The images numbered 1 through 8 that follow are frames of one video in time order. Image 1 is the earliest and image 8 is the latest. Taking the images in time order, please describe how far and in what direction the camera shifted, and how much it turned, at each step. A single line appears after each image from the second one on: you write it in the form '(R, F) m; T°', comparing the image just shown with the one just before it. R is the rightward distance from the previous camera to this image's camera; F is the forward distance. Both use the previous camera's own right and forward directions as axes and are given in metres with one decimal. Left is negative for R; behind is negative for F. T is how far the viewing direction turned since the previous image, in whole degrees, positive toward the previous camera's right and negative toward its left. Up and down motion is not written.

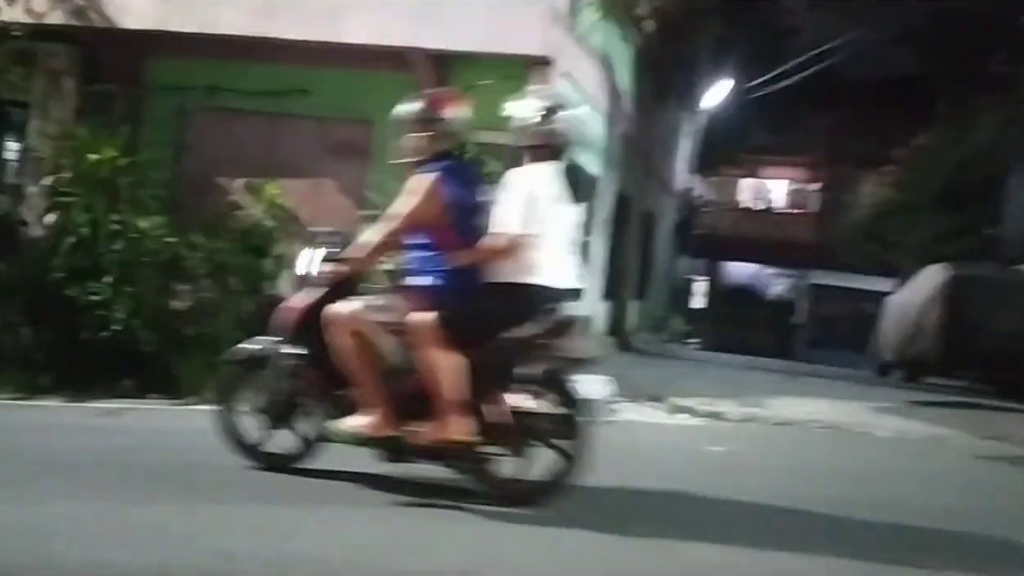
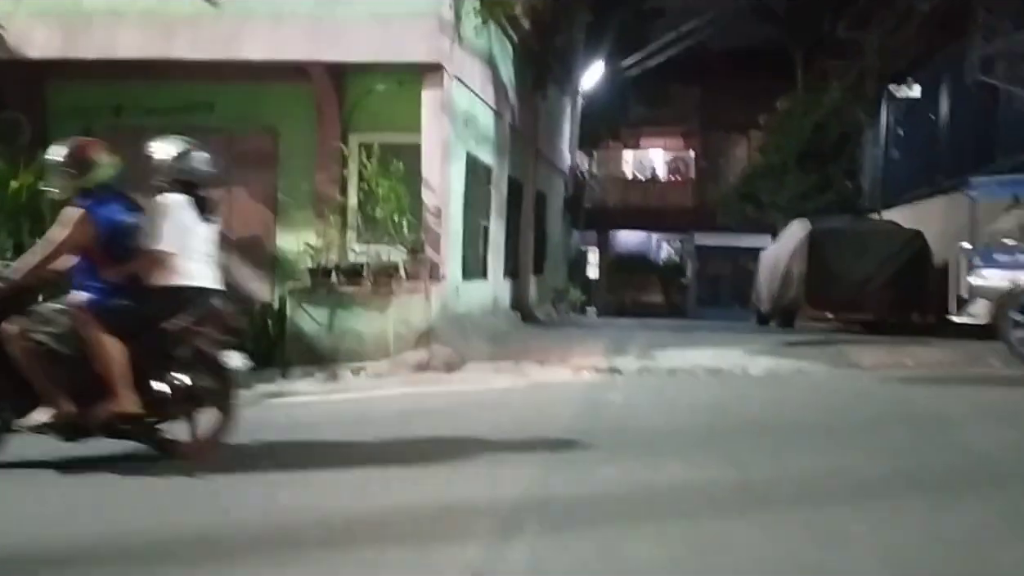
(-0.2, -0.9) m; +7°
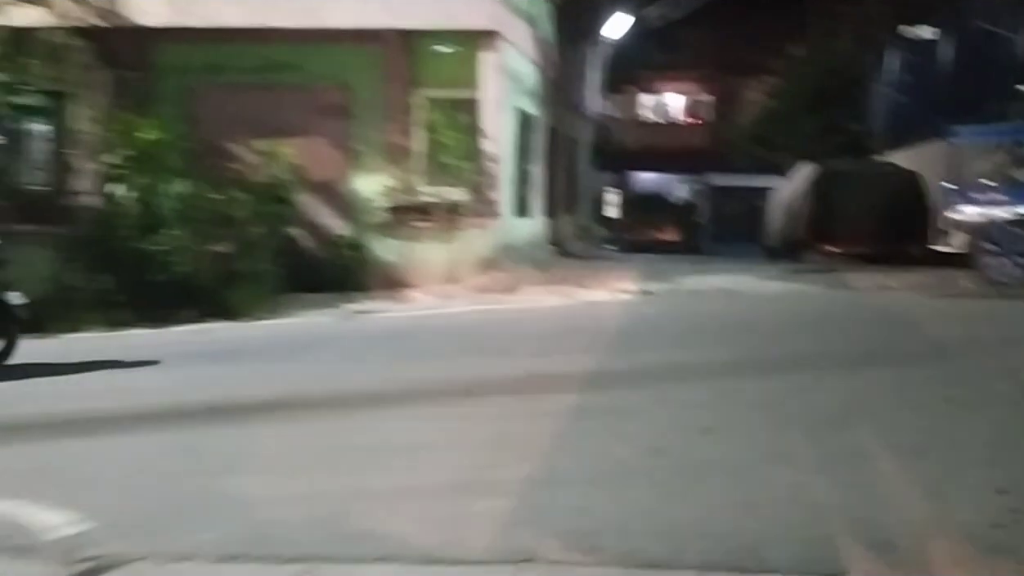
(-0.5, -1.7) m; -1°
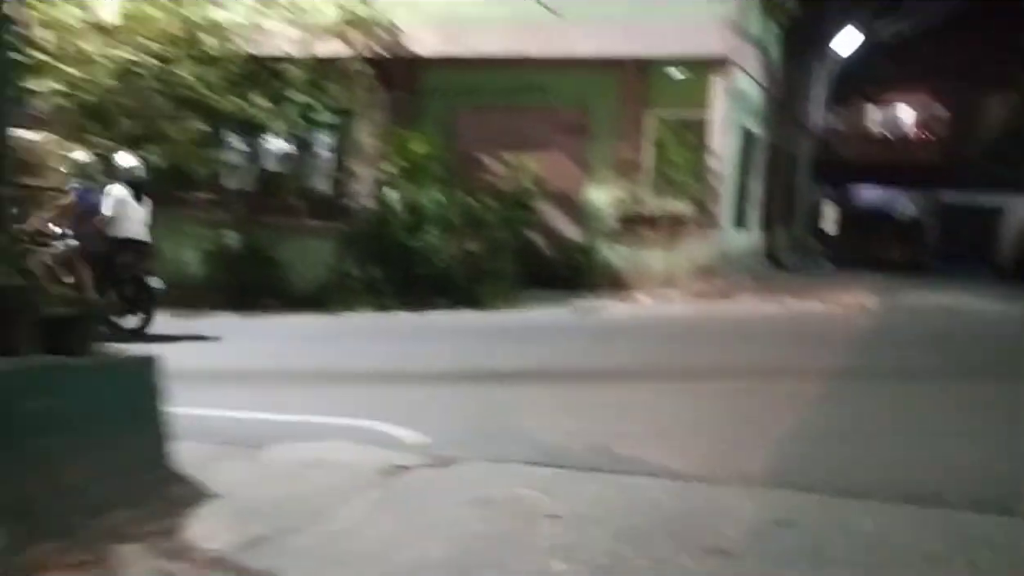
(-0.2, -1.2) m; -13°
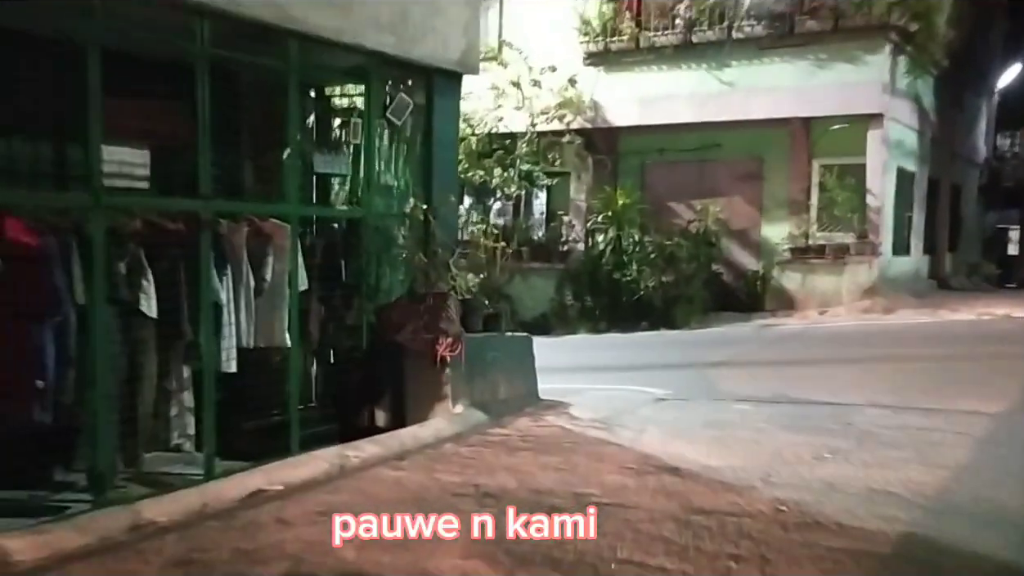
(-0.3, -3.1) m; -11°
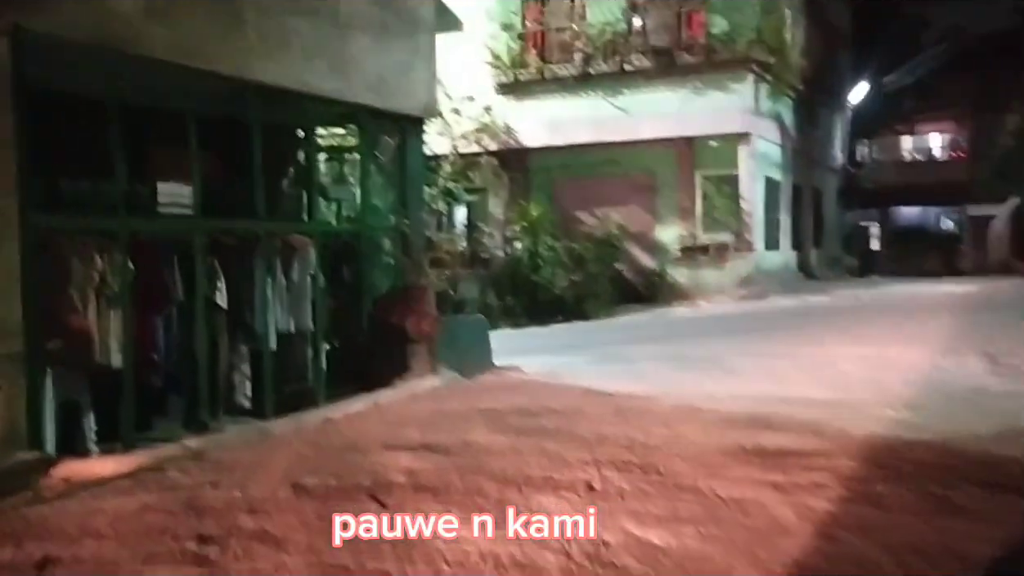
(-0.6, -2.0) m; +6°
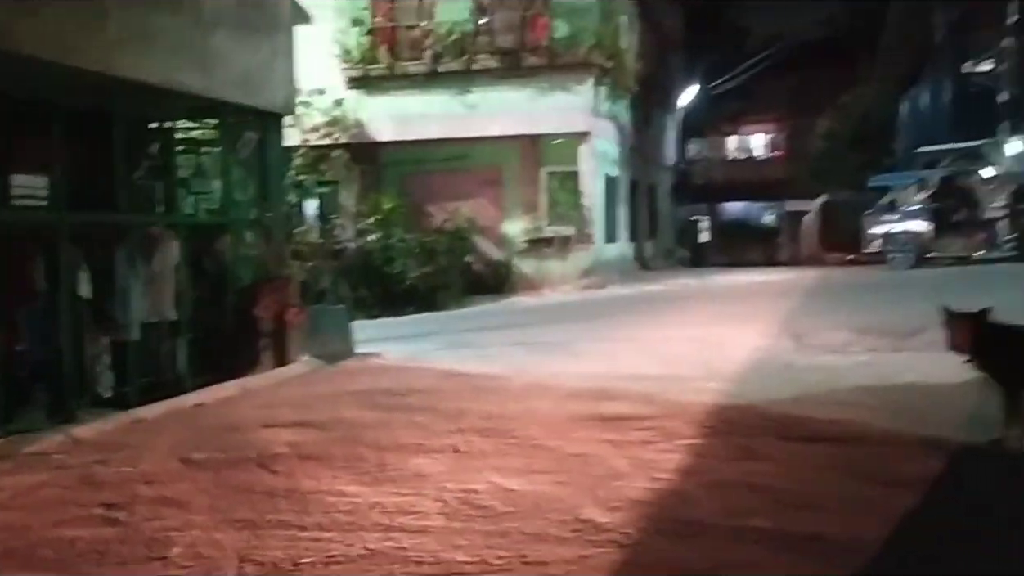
(-0.2, -0.5) m; +10°
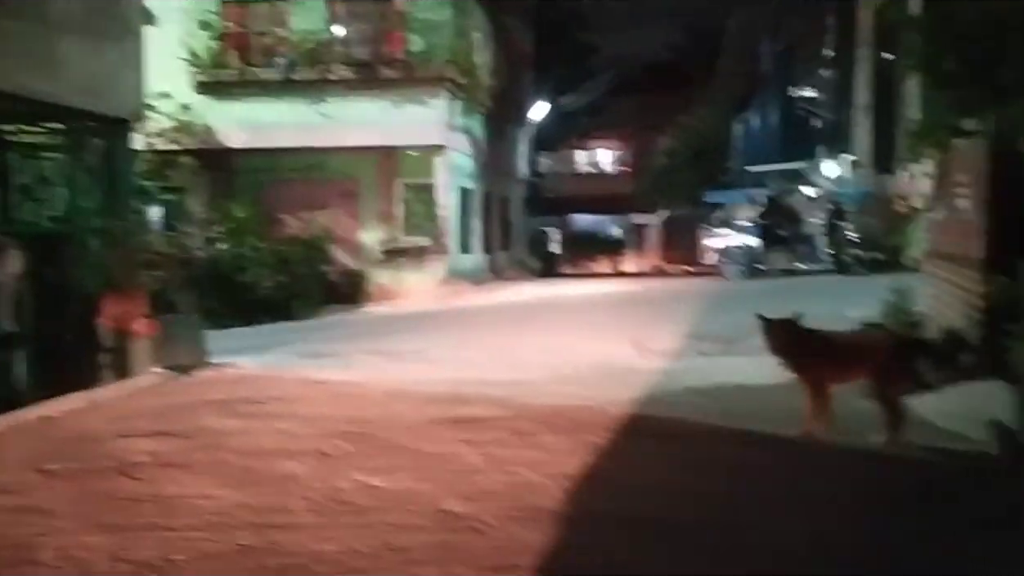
(-0.1, -0.3) m; +9°
